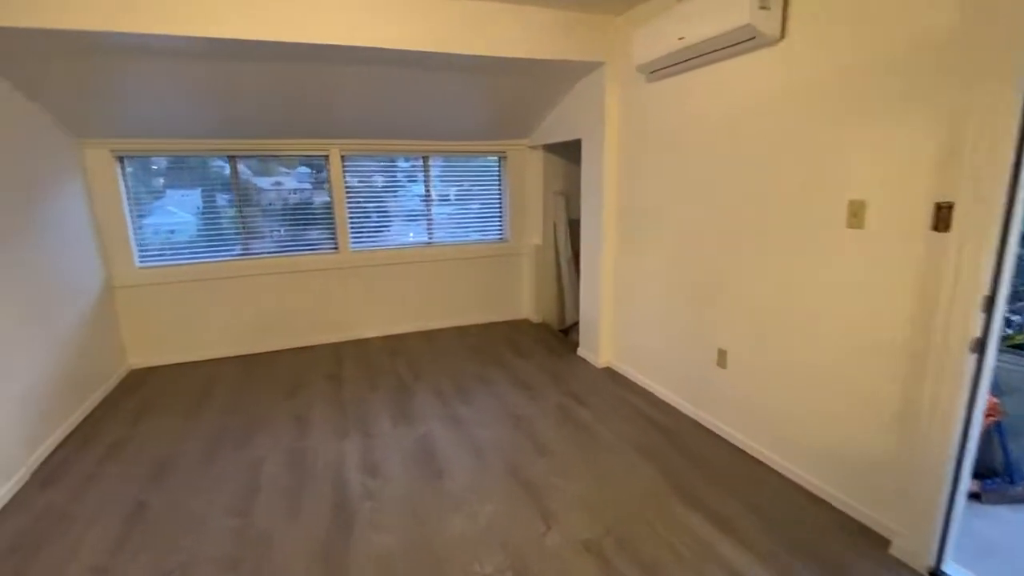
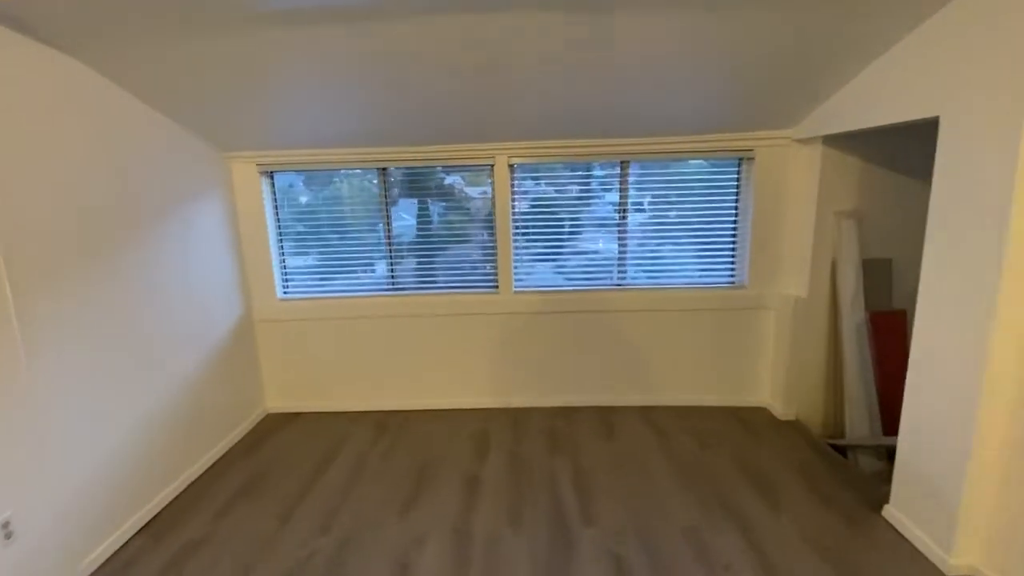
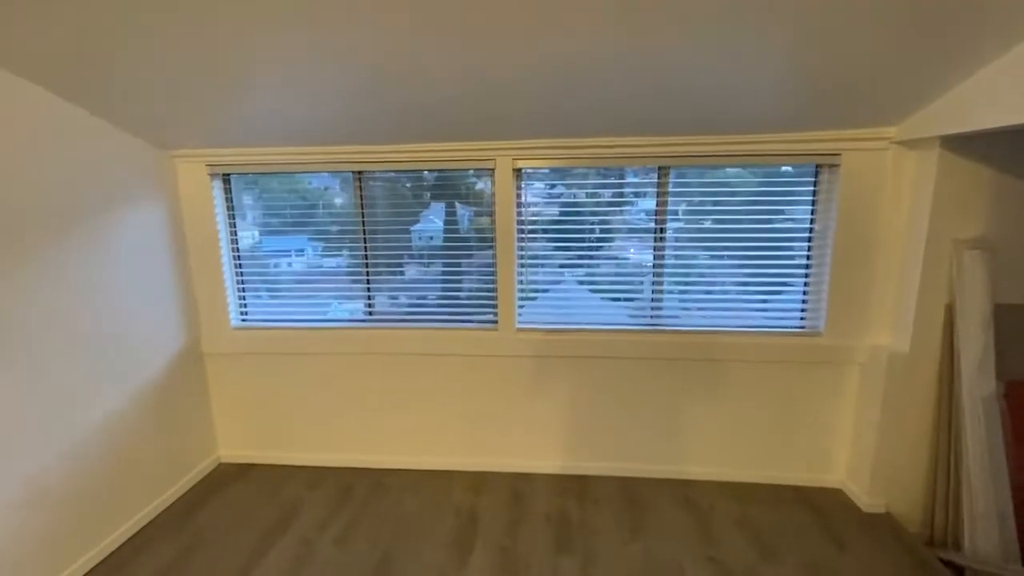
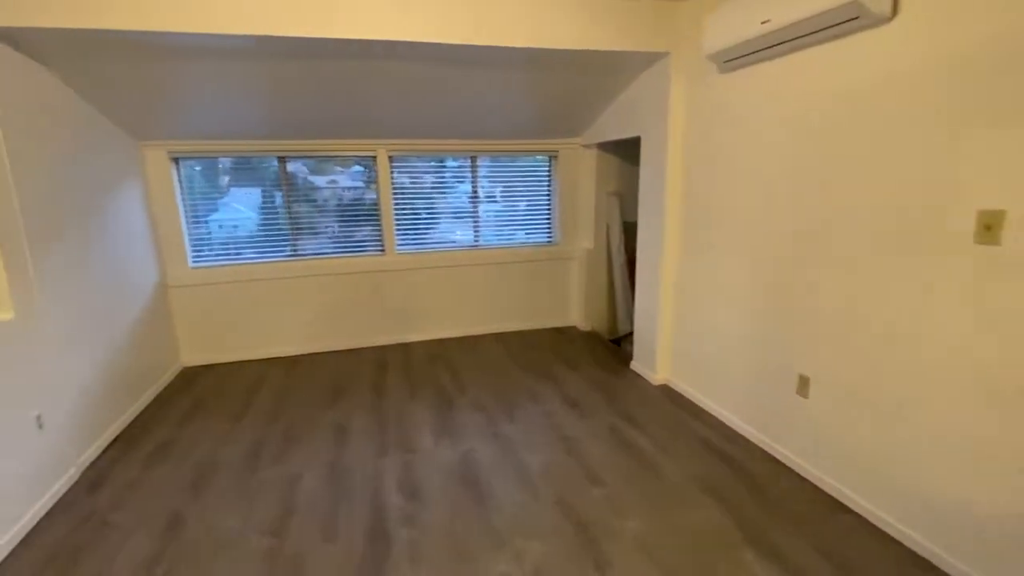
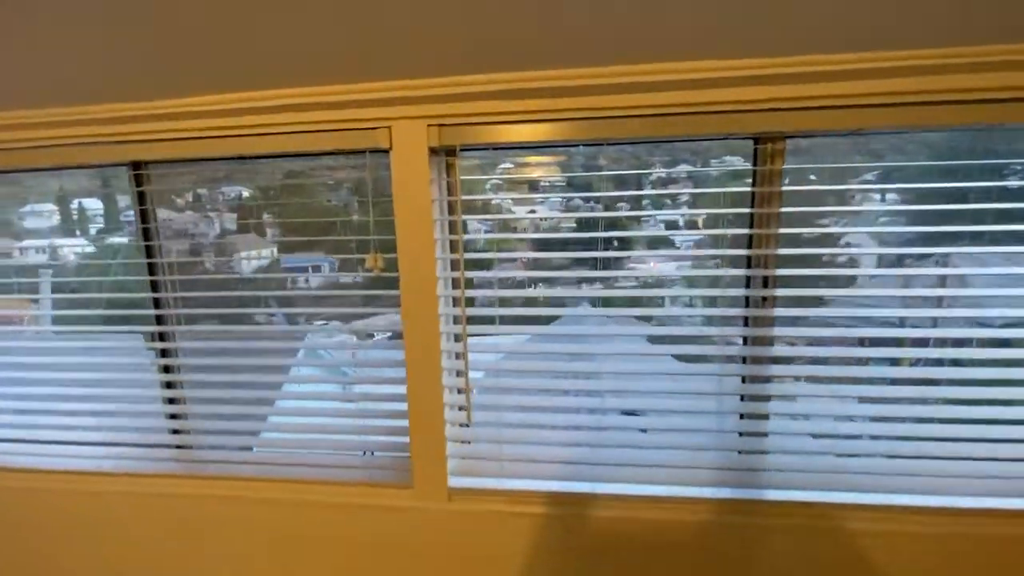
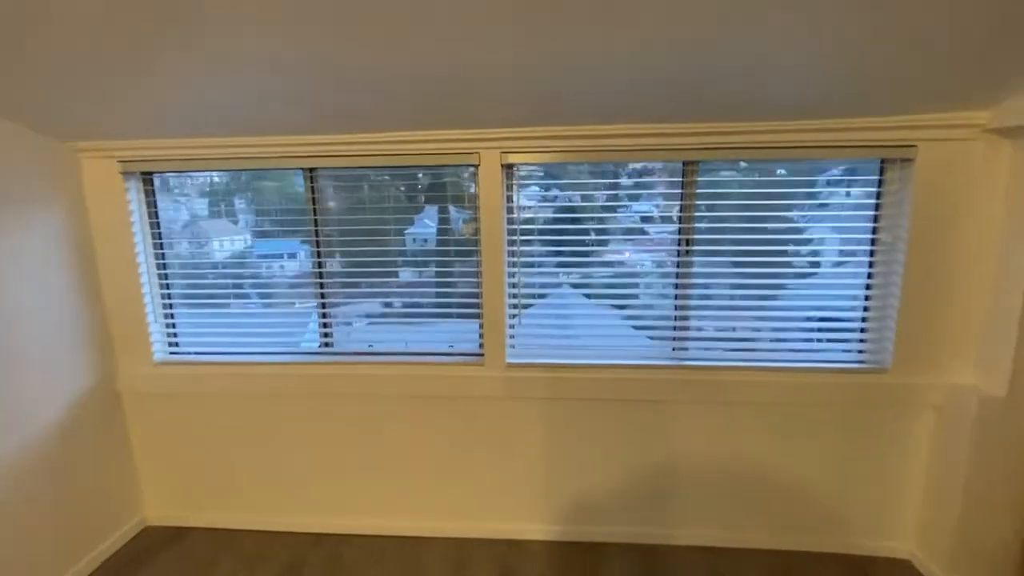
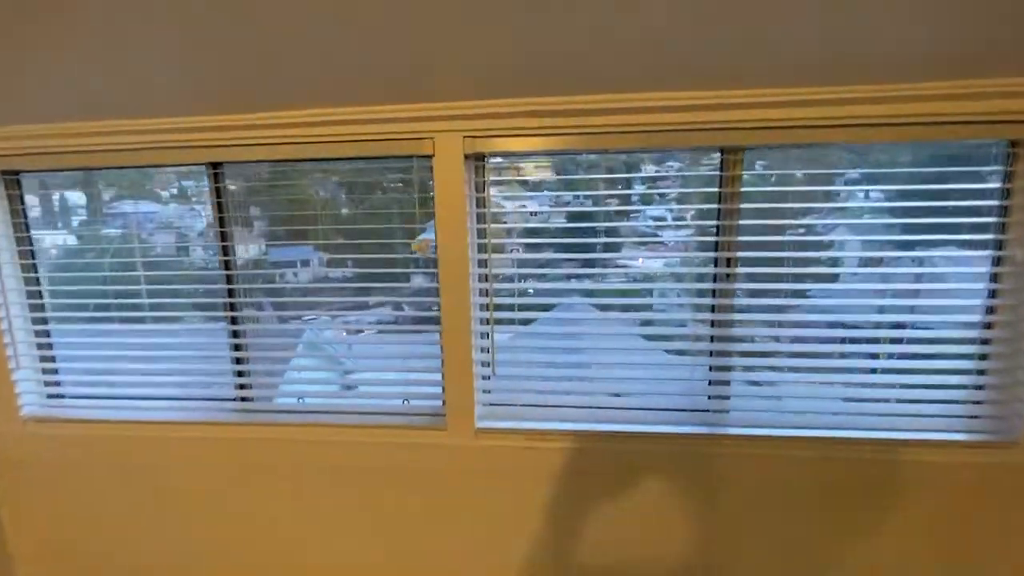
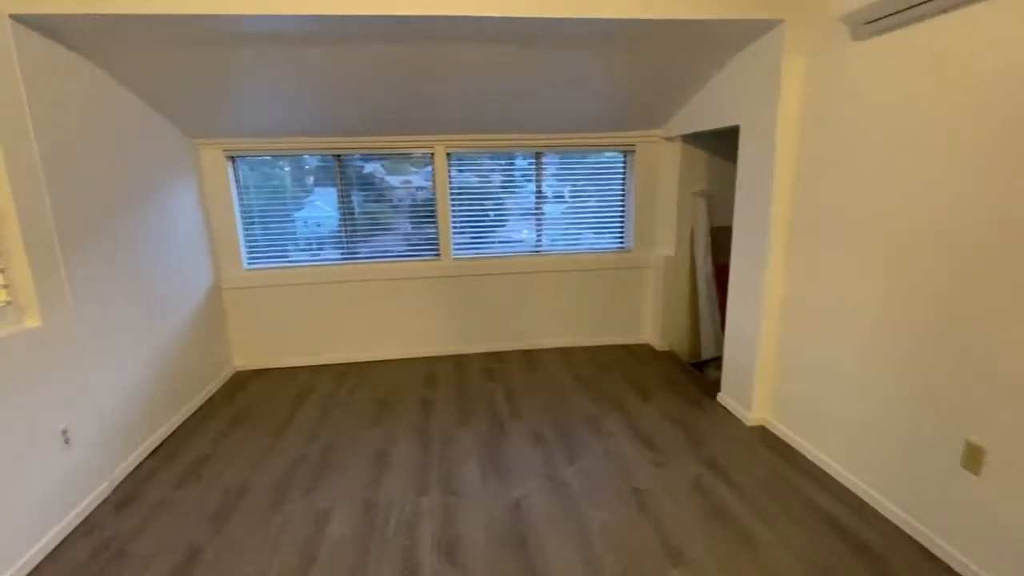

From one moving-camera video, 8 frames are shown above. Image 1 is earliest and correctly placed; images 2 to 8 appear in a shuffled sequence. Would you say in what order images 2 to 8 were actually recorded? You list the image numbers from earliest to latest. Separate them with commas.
4, 8, 2, 3, 6, 7, 5
